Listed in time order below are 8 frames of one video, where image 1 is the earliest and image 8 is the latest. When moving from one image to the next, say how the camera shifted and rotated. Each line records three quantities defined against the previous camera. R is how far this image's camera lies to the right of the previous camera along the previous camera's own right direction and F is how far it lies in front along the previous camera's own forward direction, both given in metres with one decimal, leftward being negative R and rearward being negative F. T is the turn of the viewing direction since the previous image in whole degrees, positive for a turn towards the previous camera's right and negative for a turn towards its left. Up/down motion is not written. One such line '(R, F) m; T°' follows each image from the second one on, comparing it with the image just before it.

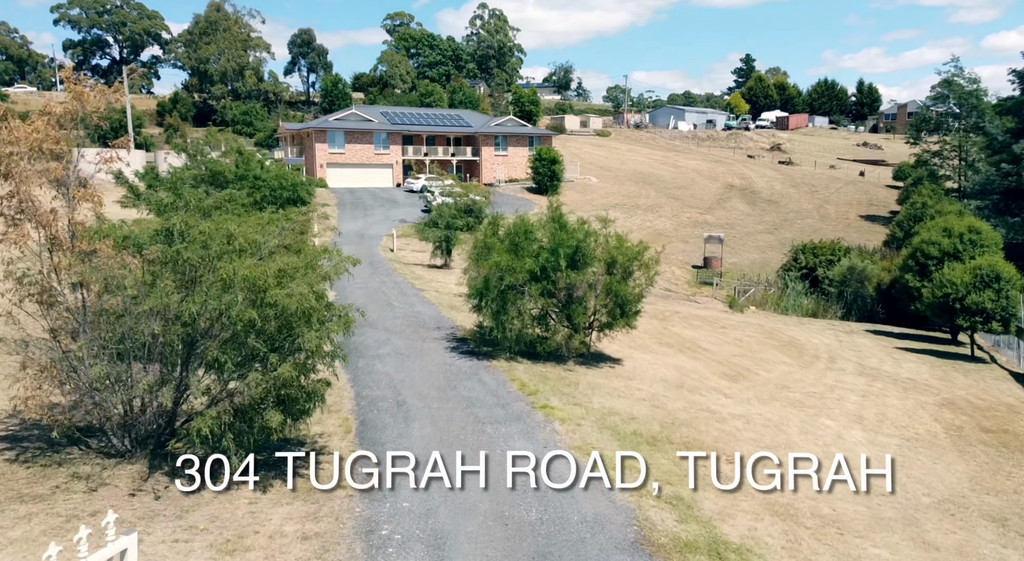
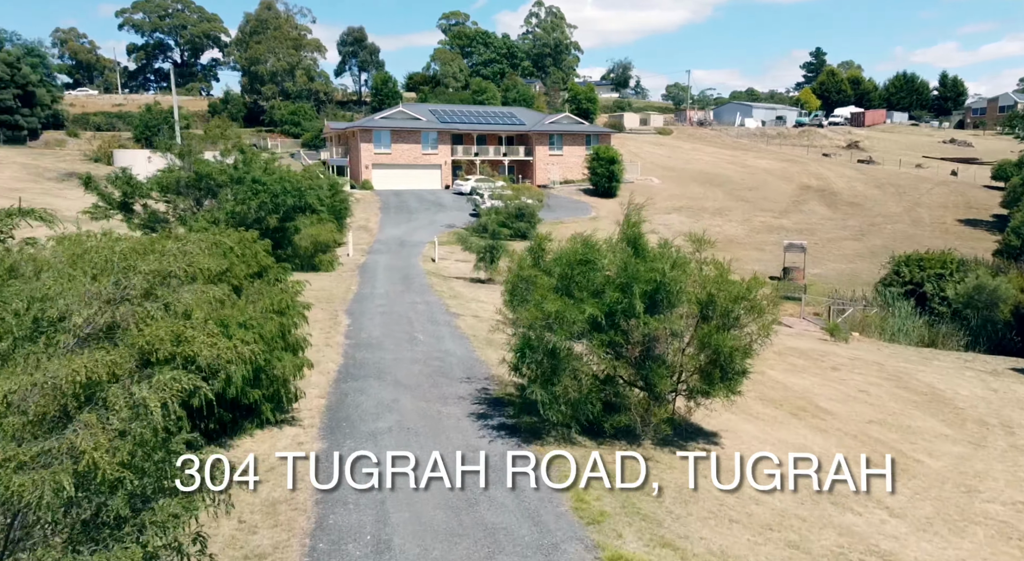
(0.0, +4.4) m; -4°
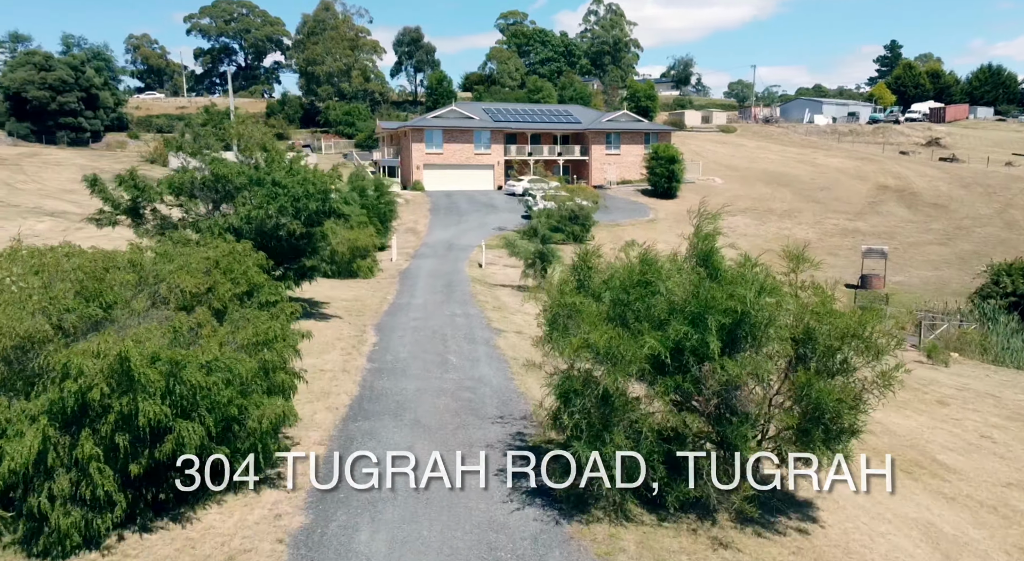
(+0.2, +2.3) m; -4°
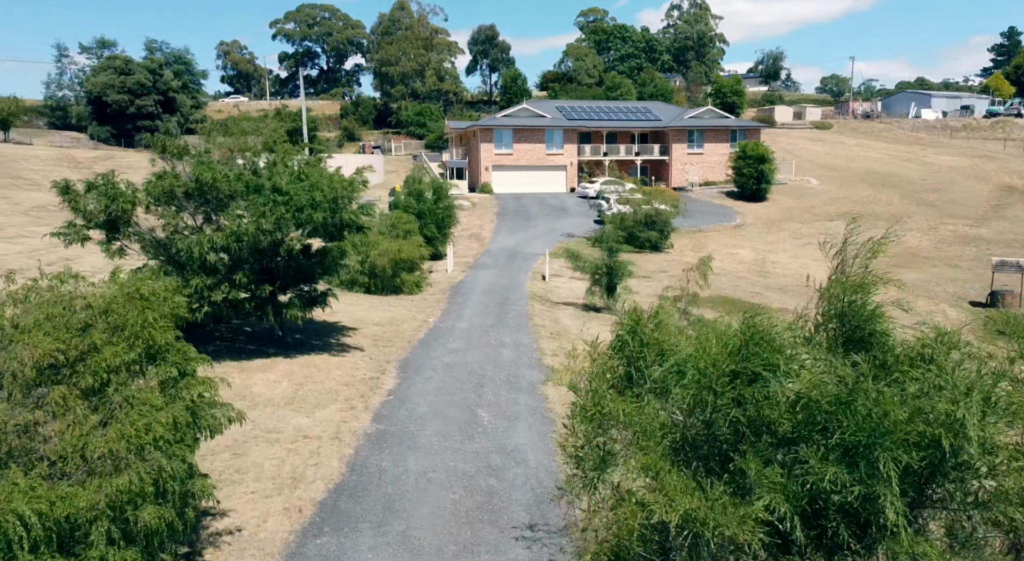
(+0.4, +3.5) m; -6°
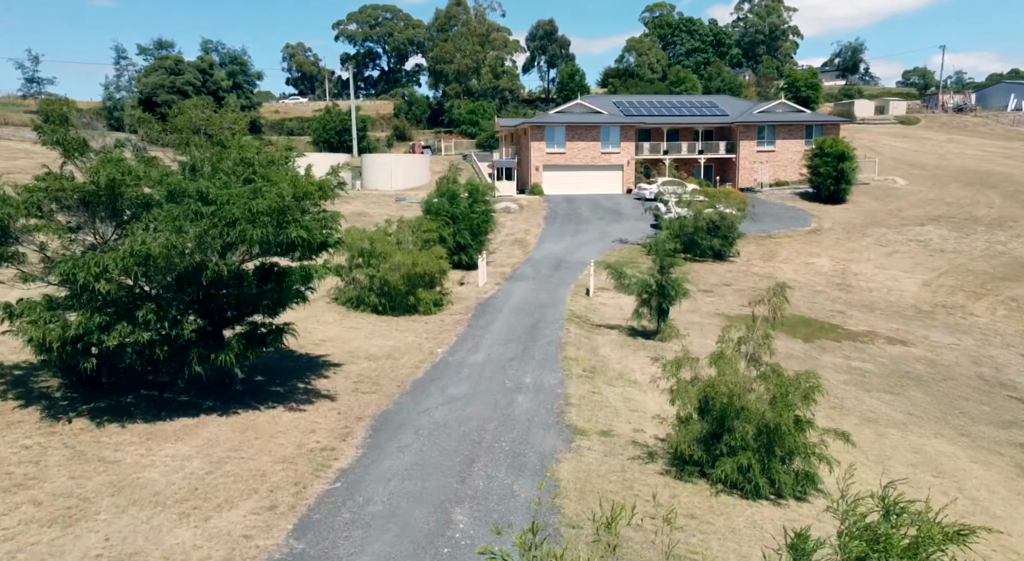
(+0.8, +3.8) m; -5°
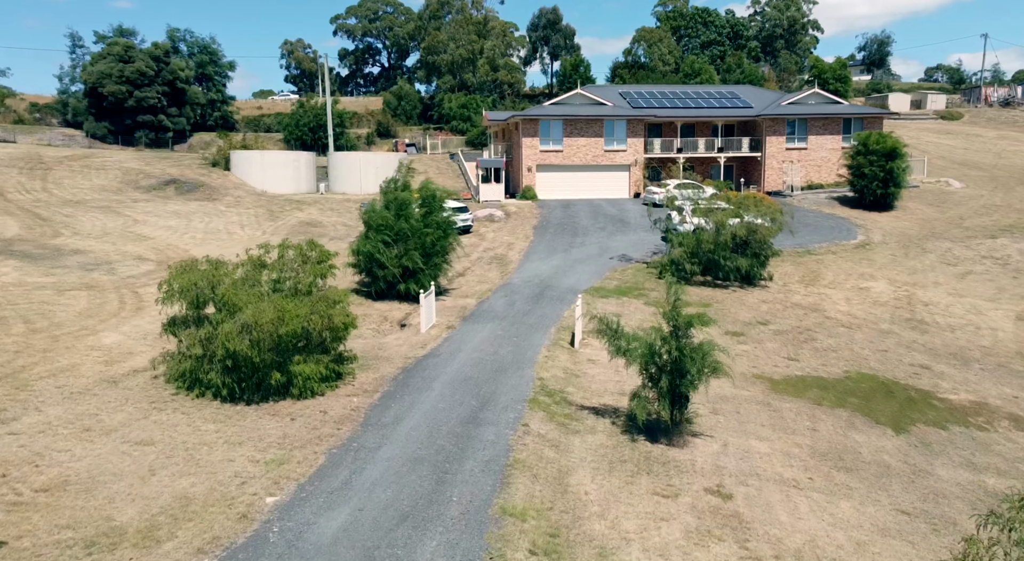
(+1.5, +8.1) m; -1°
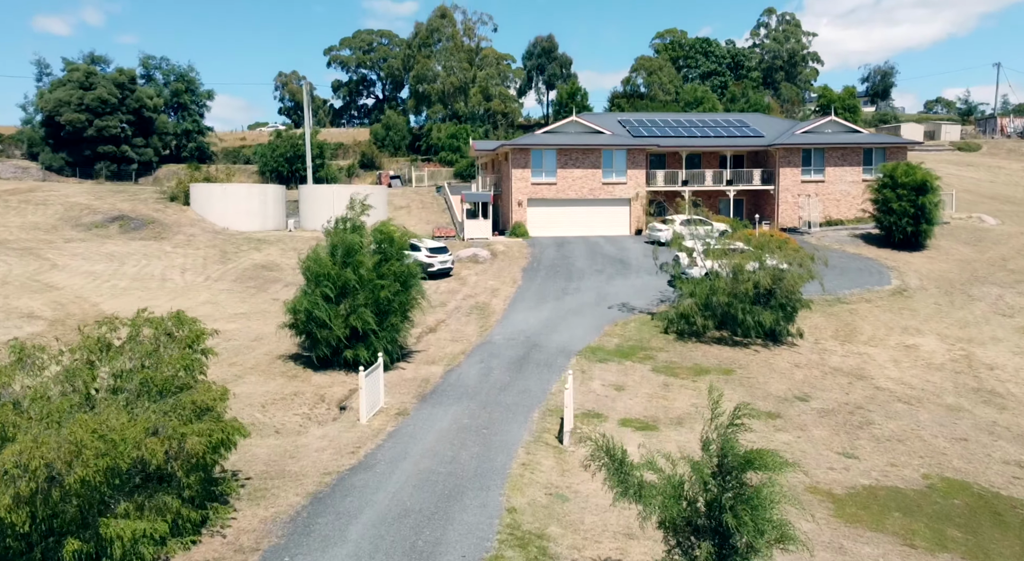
(+0.6, +5.0) m; 0°
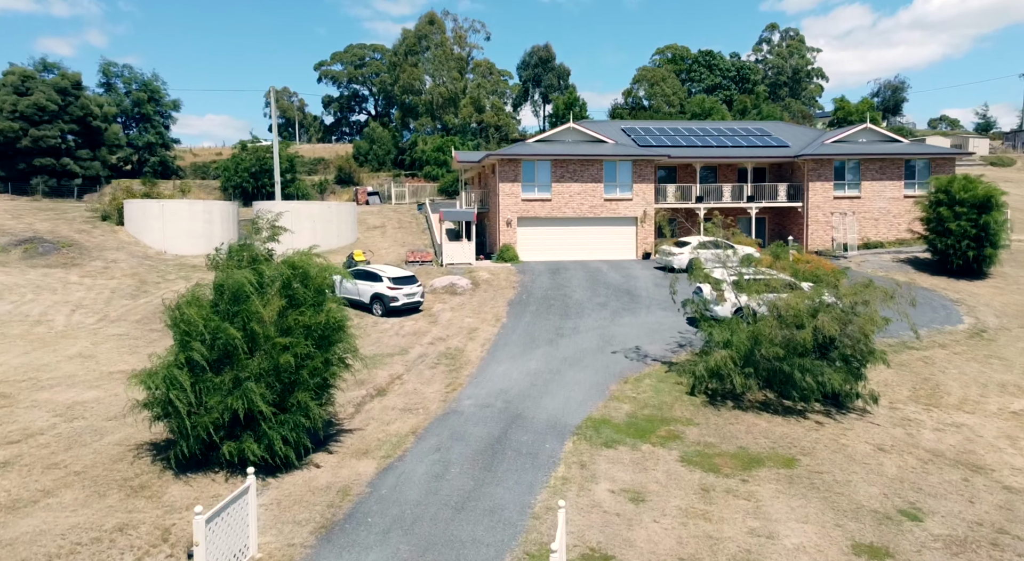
(+0.6, +6.6) m; 0°
